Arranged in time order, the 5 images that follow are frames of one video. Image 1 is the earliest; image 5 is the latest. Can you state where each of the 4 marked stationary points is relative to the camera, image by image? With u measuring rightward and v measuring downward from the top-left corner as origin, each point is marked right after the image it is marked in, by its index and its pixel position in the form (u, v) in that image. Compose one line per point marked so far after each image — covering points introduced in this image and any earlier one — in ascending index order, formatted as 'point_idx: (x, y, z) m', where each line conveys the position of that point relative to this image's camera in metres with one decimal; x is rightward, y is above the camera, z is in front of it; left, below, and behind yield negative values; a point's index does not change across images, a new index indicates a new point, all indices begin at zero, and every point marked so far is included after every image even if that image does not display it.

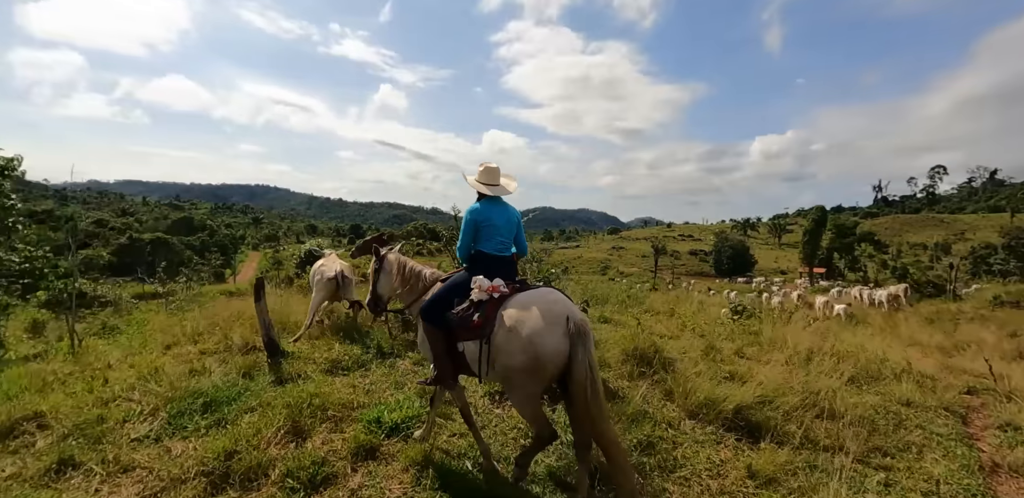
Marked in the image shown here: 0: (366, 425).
0: (-1.3, -1.6, +4.5) m
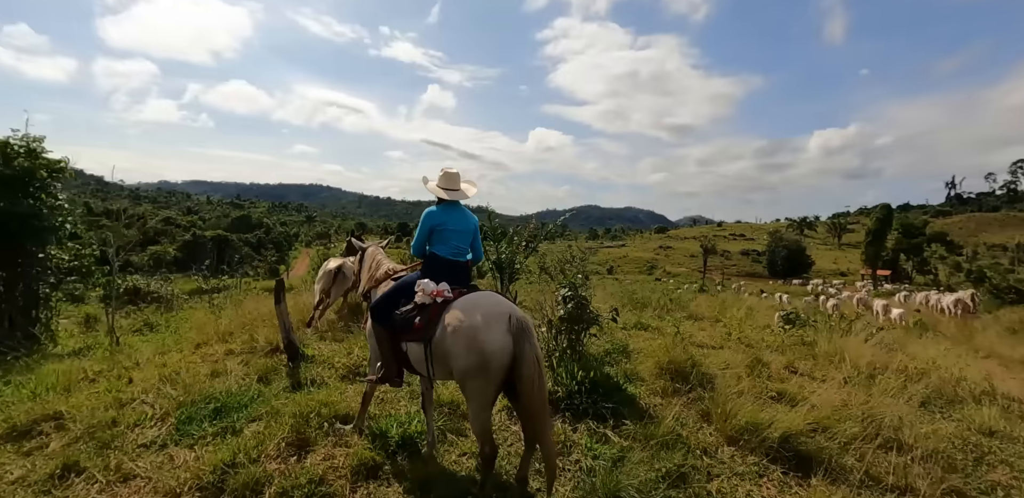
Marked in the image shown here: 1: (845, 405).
0: (-1.2, -1.6, +4.2) m
1: (+3.5, -1.6, +5.2) m
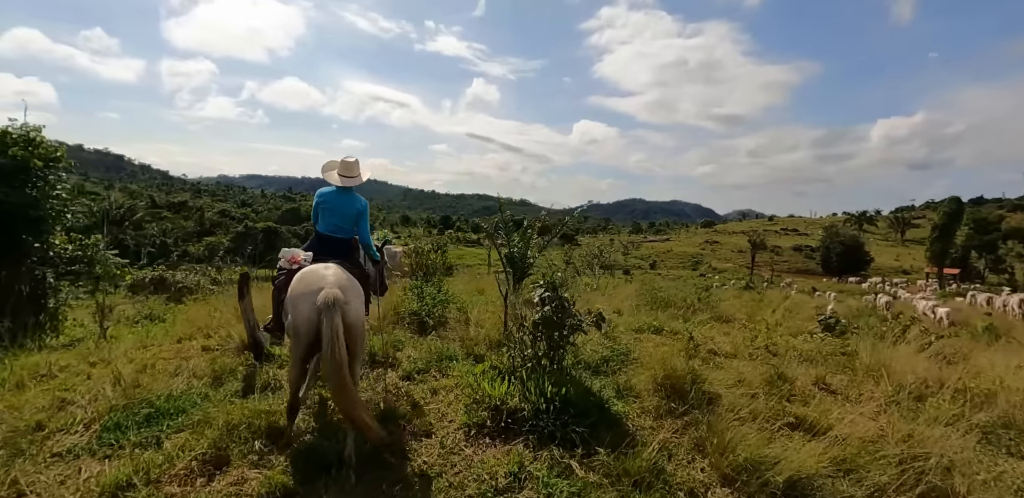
0: (-1.6, -1.6, +3.7) m
1: (+3.1, -1.6, +4.3) m
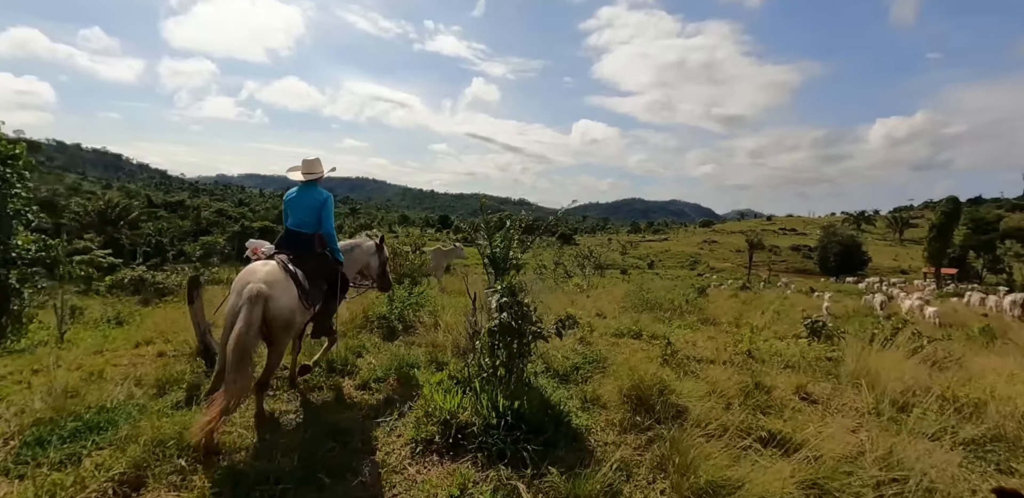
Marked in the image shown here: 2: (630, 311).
0: (-2.0, -1.6, +3.4) m
1: (+2.8, -1.6, +4.0) m
2: (+2.6, -1.4, +10.9) m
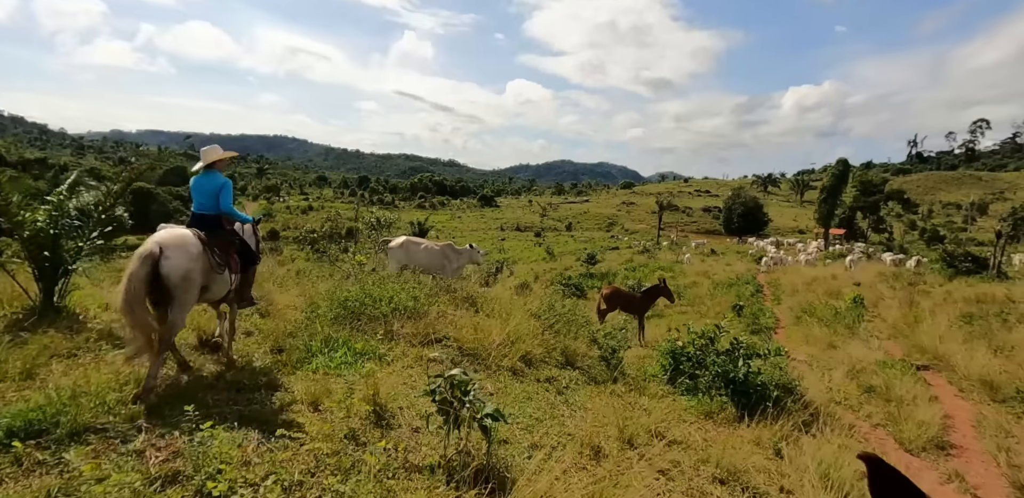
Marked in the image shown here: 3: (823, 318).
0: (-6.4, -1.8, -1.6) m
1: (-1.8, -1.7, -0.4) m
2: (-2.8, -1.0, +6.4) m
3: (+9.7, -2.2, +15.5) m
